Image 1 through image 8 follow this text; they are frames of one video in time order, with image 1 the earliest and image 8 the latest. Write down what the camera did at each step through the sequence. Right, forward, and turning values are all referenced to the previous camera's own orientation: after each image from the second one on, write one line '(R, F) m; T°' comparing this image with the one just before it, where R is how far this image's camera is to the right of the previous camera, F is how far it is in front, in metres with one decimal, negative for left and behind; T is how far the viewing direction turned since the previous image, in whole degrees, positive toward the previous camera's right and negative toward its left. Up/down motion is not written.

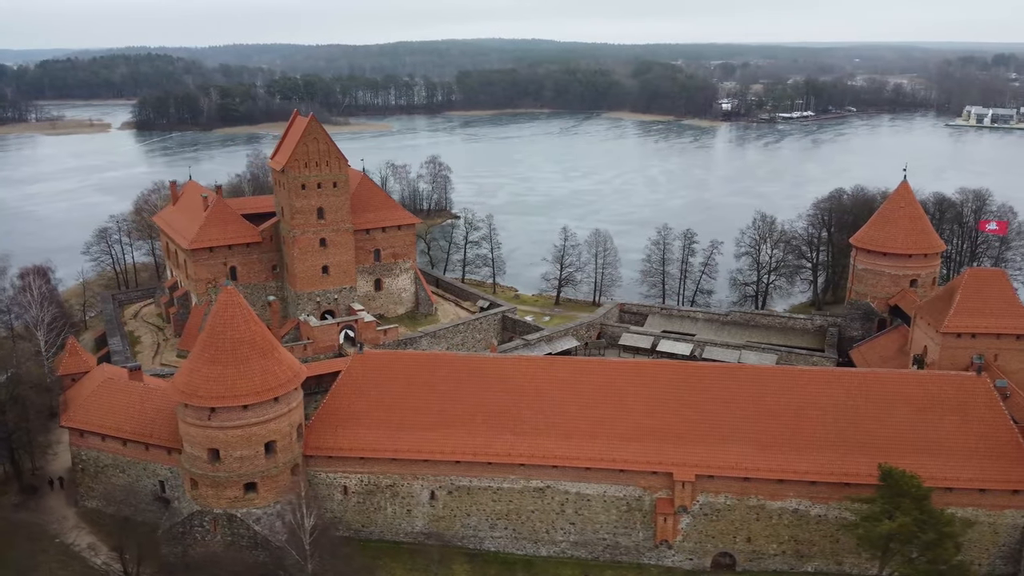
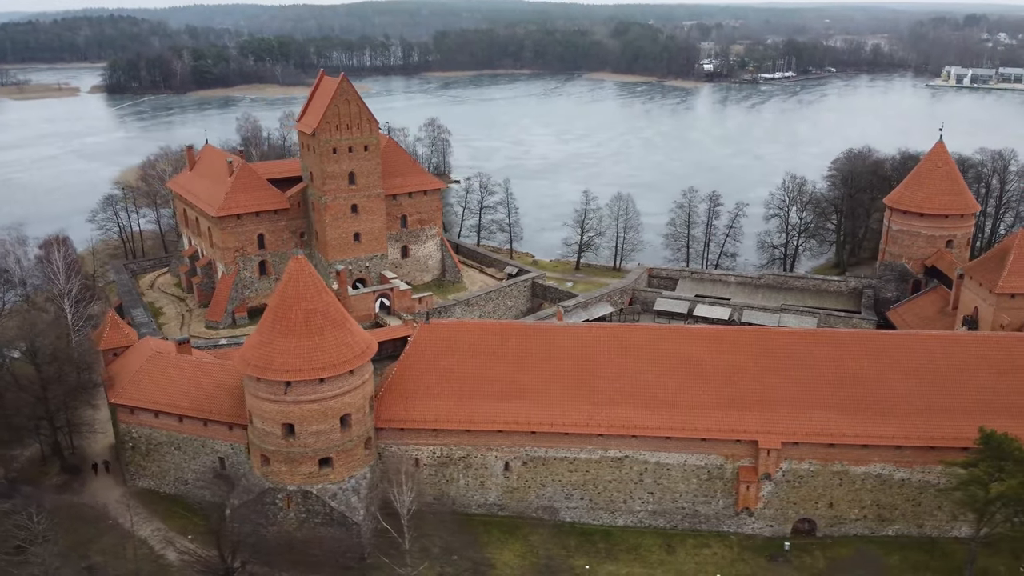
(-2.1, +0.6) m; +2°
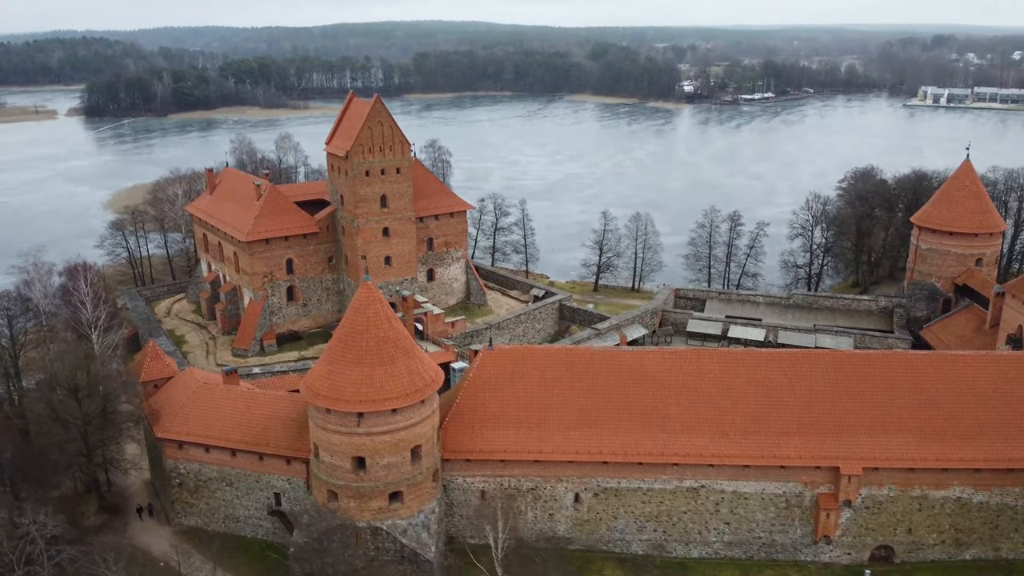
(-1.8, +0.5) m; +2°
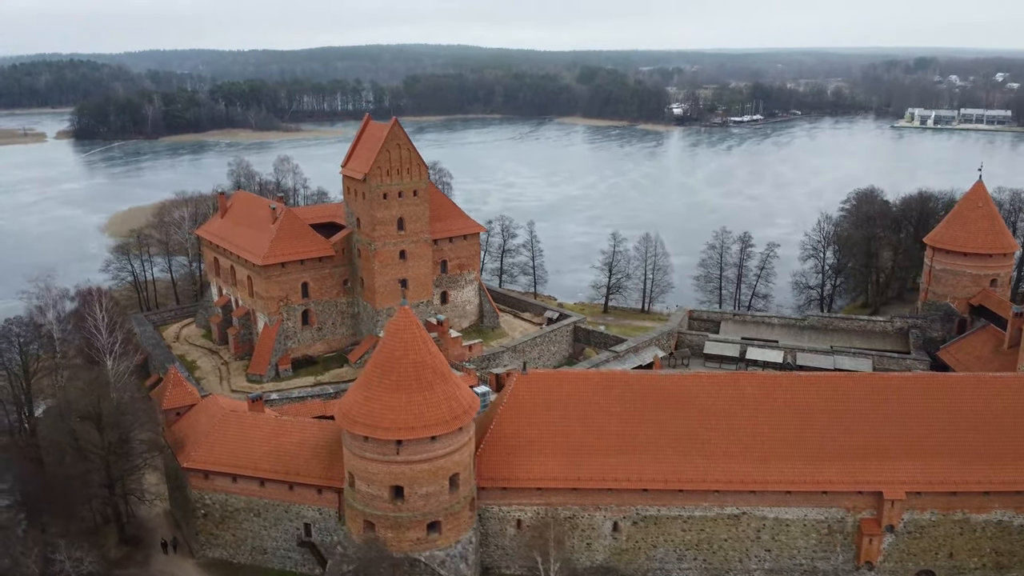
(-0.9, +0.2) m; +1°
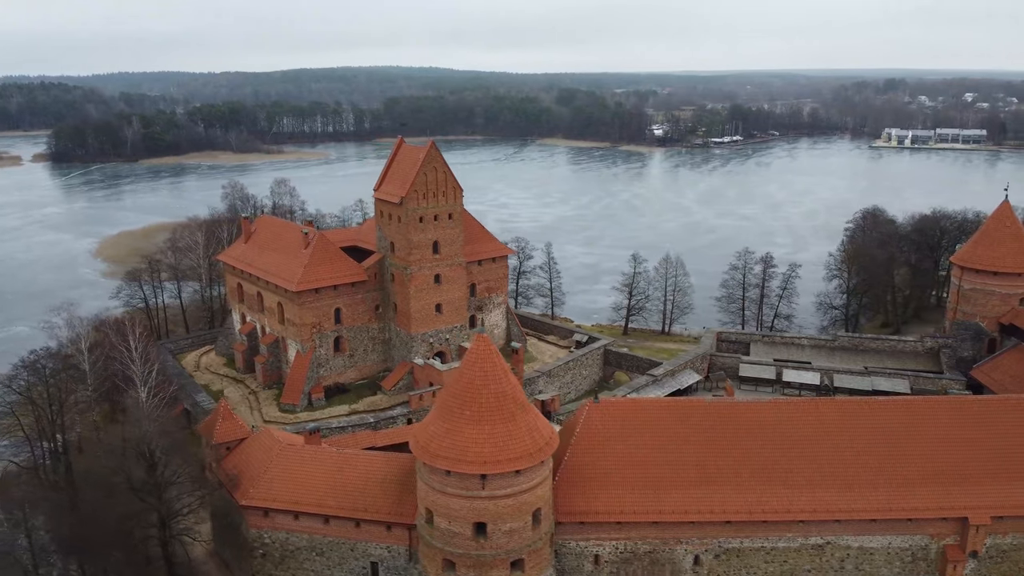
(-1.9, +0.5) m; +2°
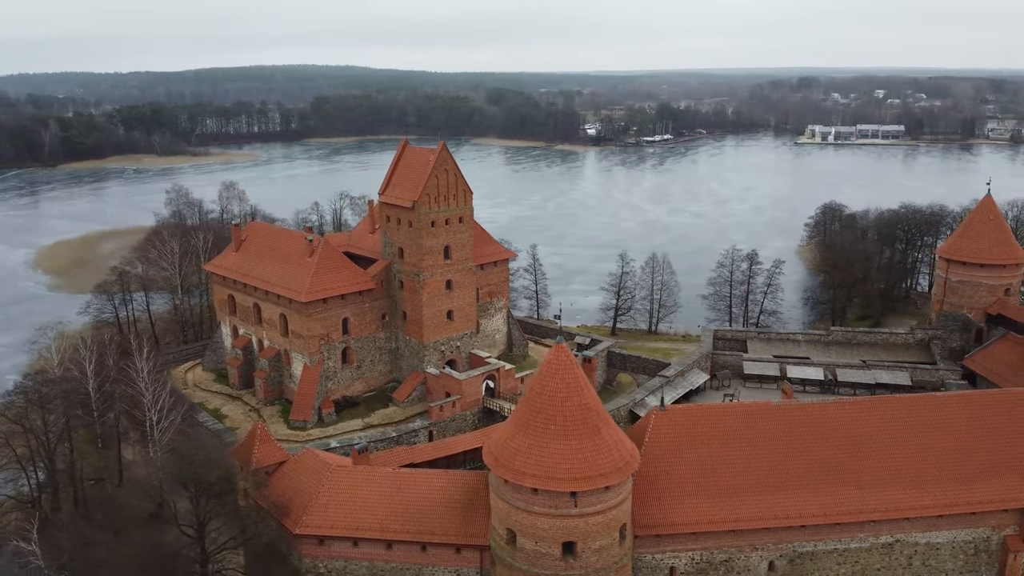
(-2.5, +0.7) m; +5°
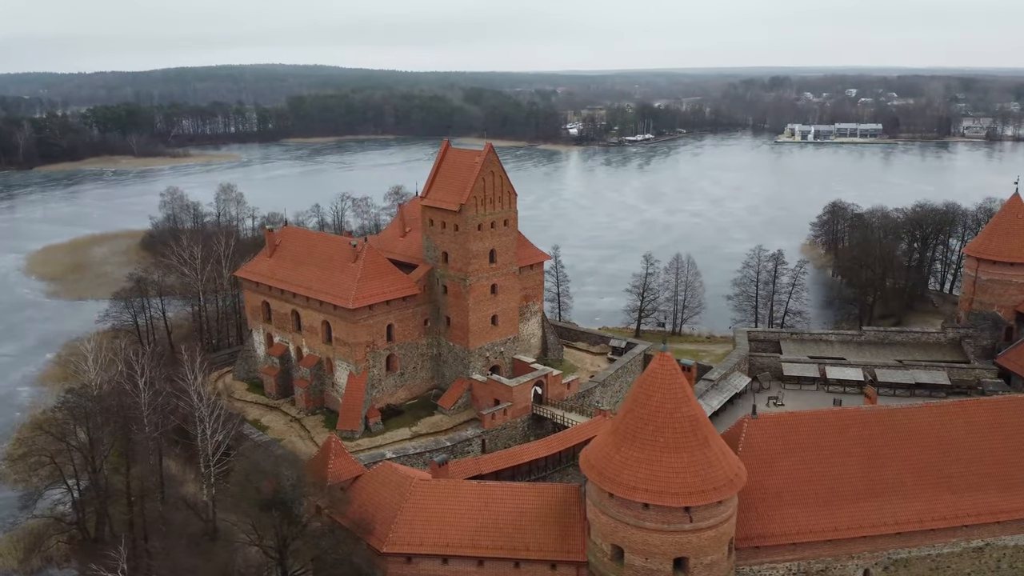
(-2.0, +0.5) m; +2°
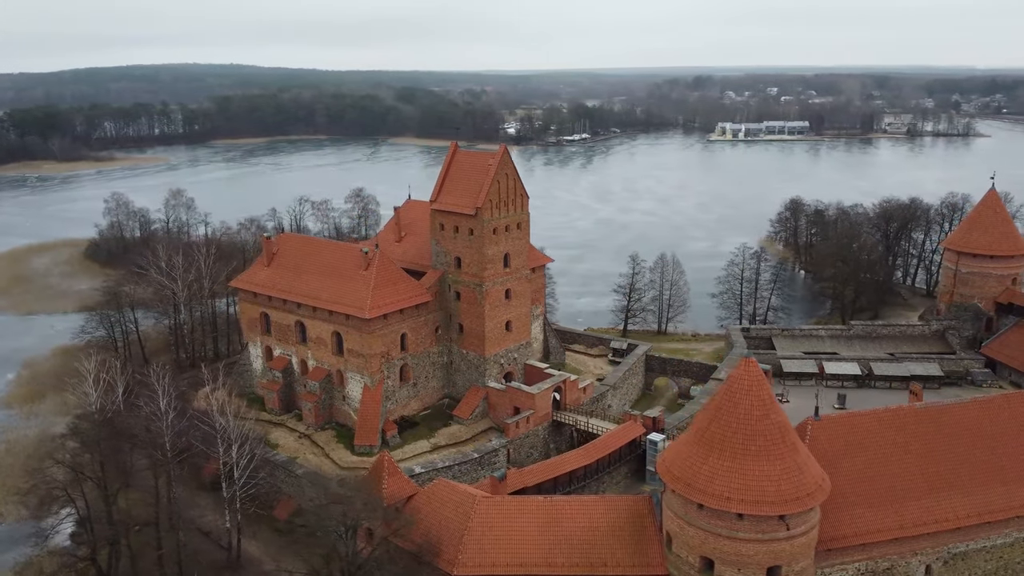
(-2.3, +0.6) m; +5°
